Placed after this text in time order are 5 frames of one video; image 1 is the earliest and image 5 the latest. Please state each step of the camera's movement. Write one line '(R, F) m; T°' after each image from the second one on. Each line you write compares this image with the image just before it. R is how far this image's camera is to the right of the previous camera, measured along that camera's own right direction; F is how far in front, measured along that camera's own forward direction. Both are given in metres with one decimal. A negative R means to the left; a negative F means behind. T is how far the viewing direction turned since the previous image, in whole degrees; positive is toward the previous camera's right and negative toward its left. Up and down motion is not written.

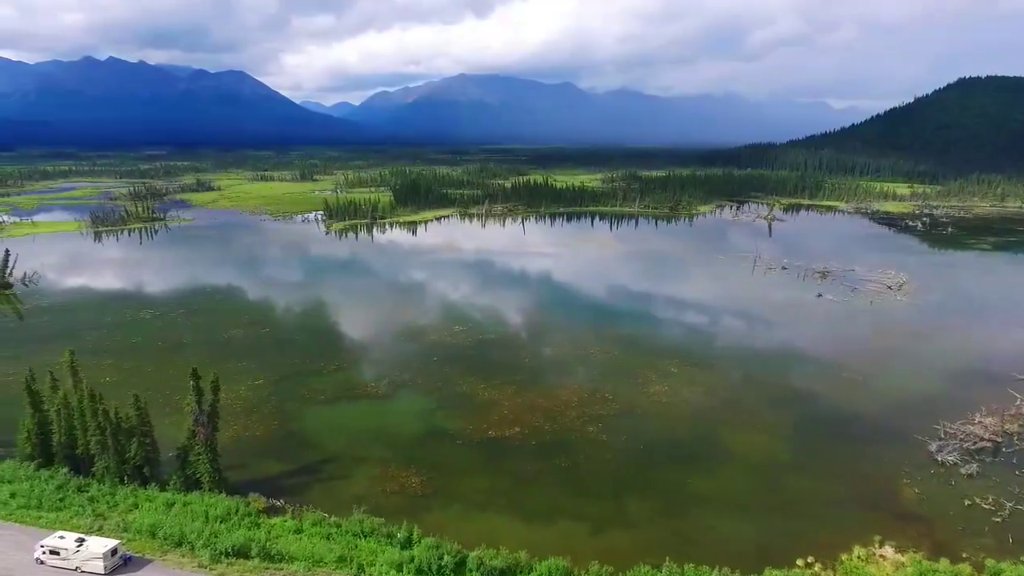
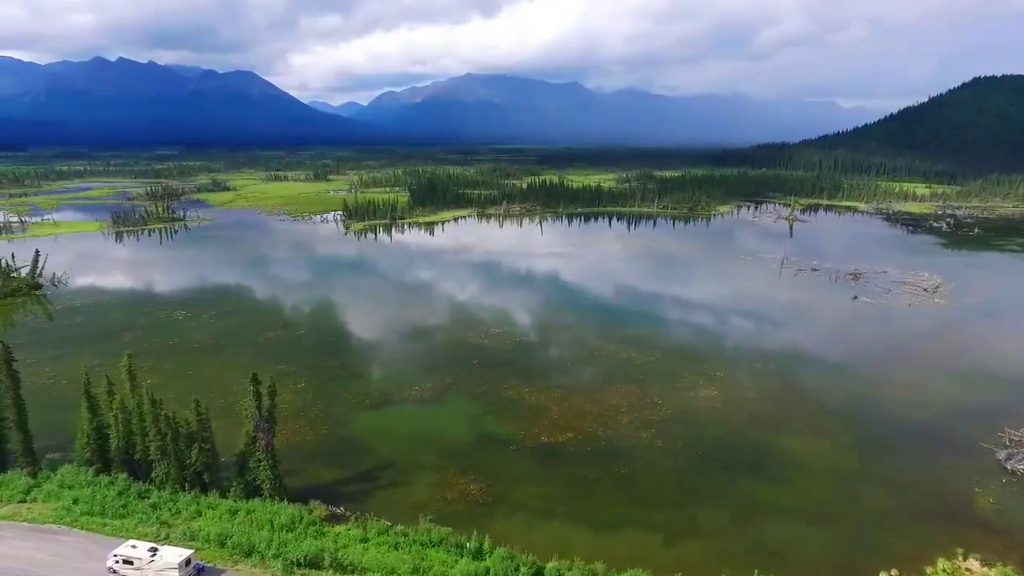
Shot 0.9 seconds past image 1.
(-2.3, +0.5) m; -1°
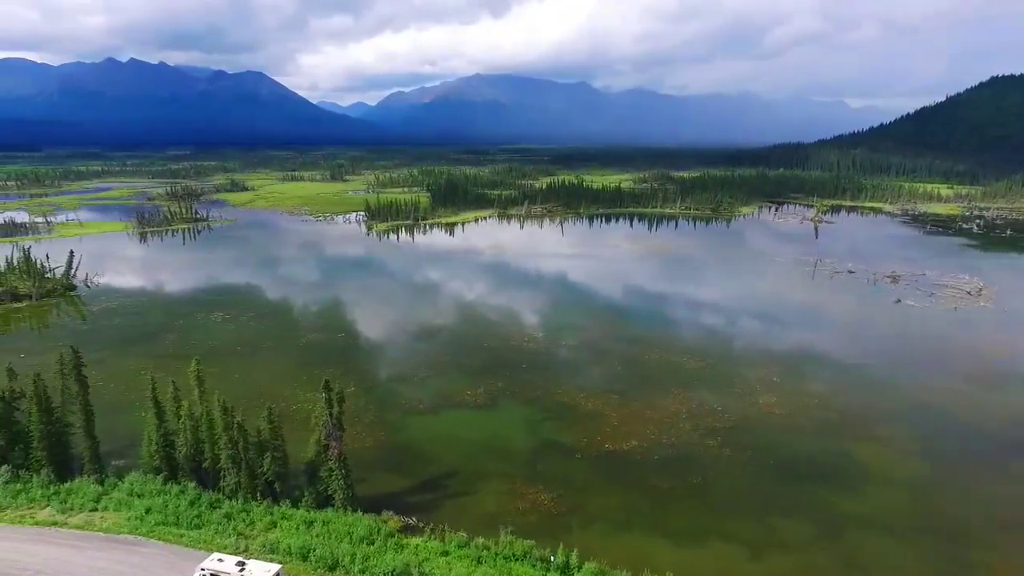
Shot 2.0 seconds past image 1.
(-2.7, +0.6) m; -1°
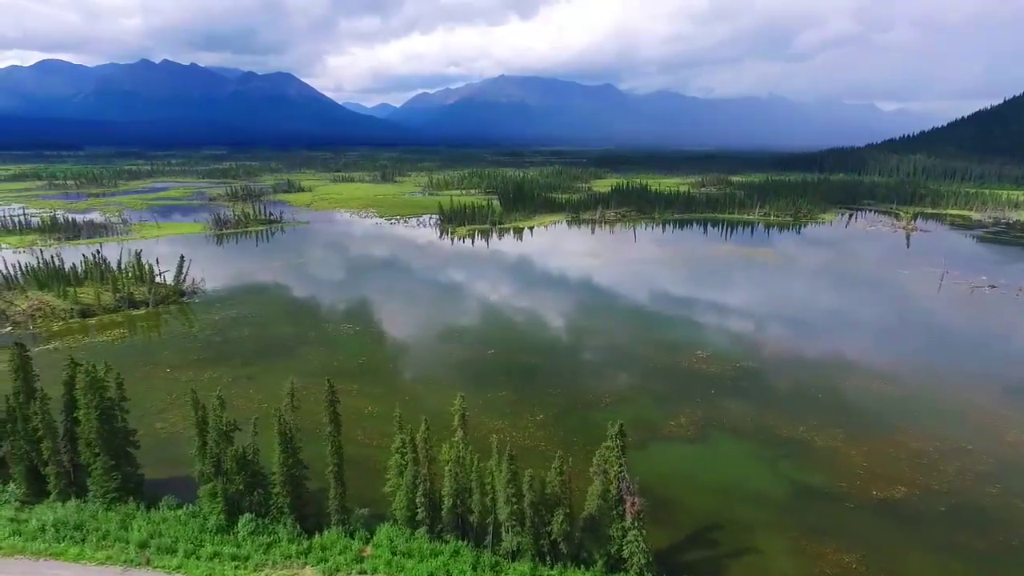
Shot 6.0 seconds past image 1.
(-10.1, +3.2) m; -2°
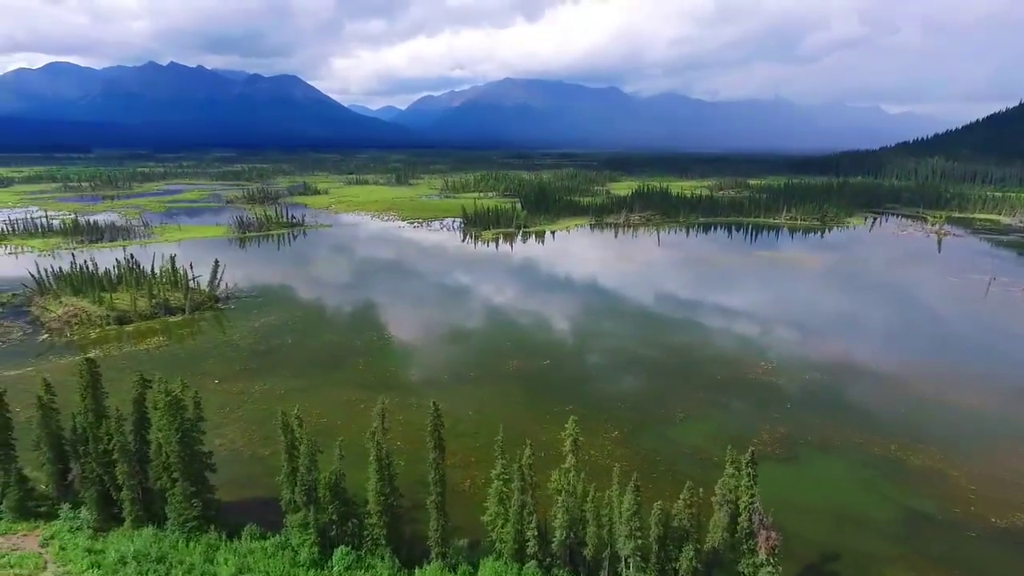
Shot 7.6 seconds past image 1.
(-3.6, +1.6) m; 0°
